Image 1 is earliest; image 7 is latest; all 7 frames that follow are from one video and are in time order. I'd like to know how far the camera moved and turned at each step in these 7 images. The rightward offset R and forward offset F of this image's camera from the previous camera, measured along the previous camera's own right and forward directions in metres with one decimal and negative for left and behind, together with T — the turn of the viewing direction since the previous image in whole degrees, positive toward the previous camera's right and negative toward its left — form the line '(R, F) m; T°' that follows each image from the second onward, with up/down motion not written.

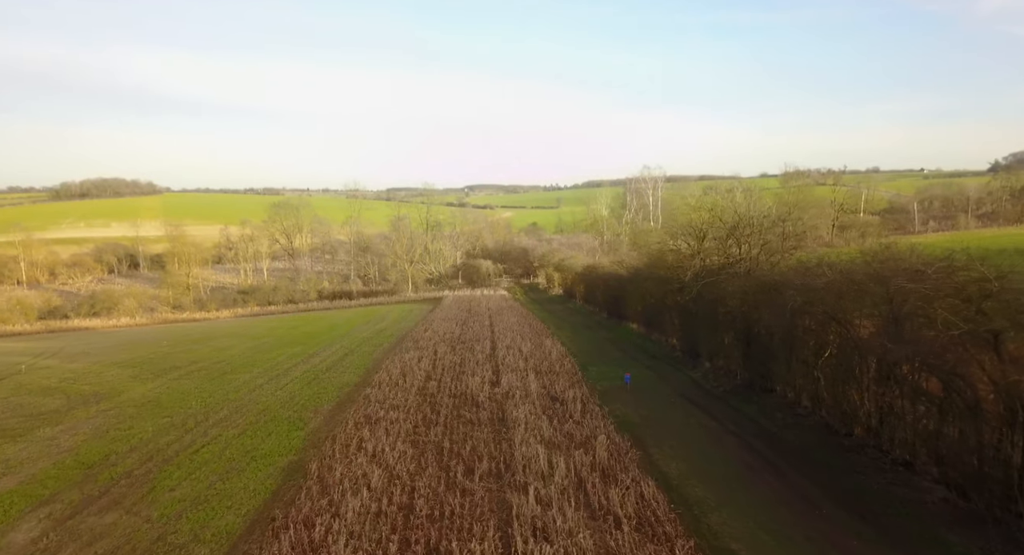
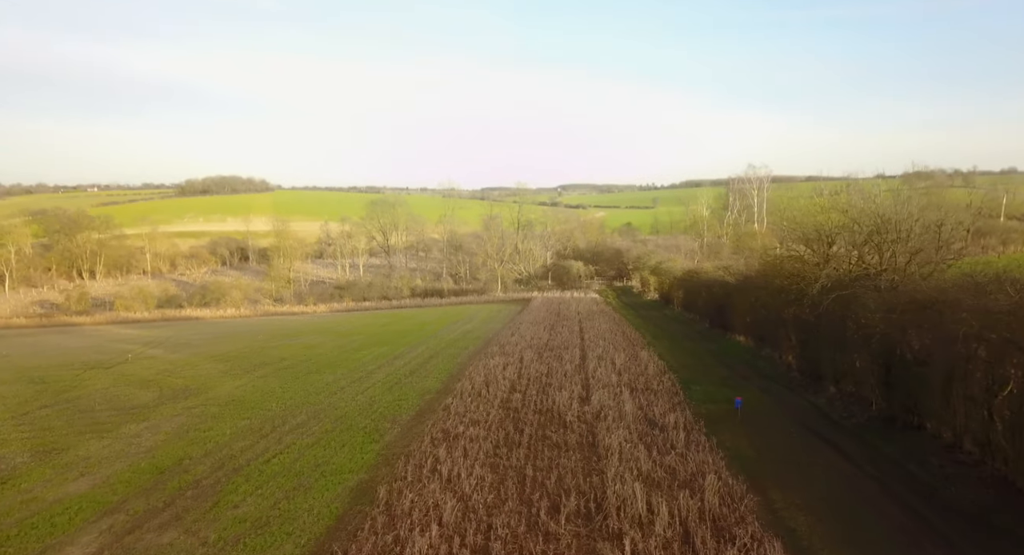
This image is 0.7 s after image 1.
(-0.1, +1.4) m; -10°
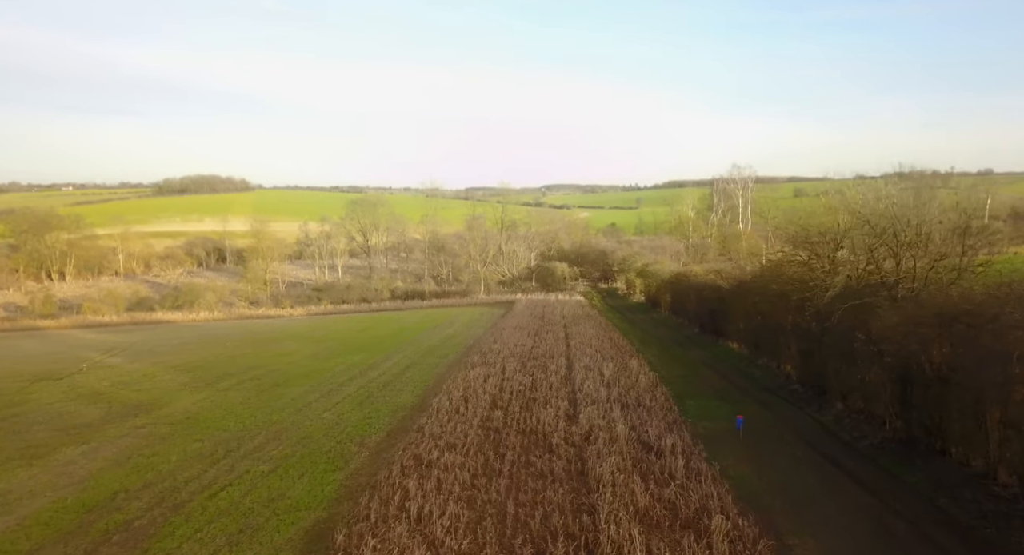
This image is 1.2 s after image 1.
(+0.1, +1.3) m; +2°
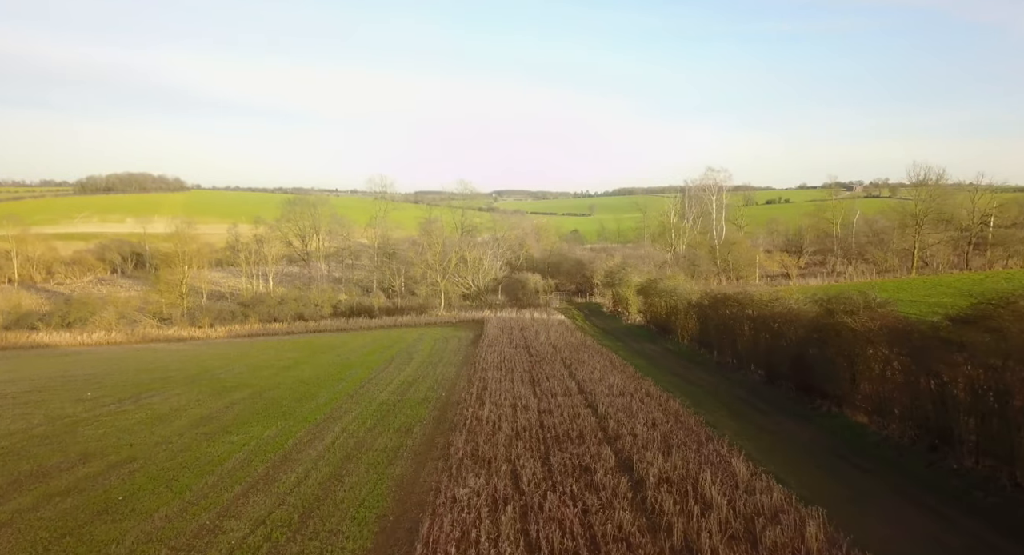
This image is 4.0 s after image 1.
(-1.4, +8.0) m; +5°
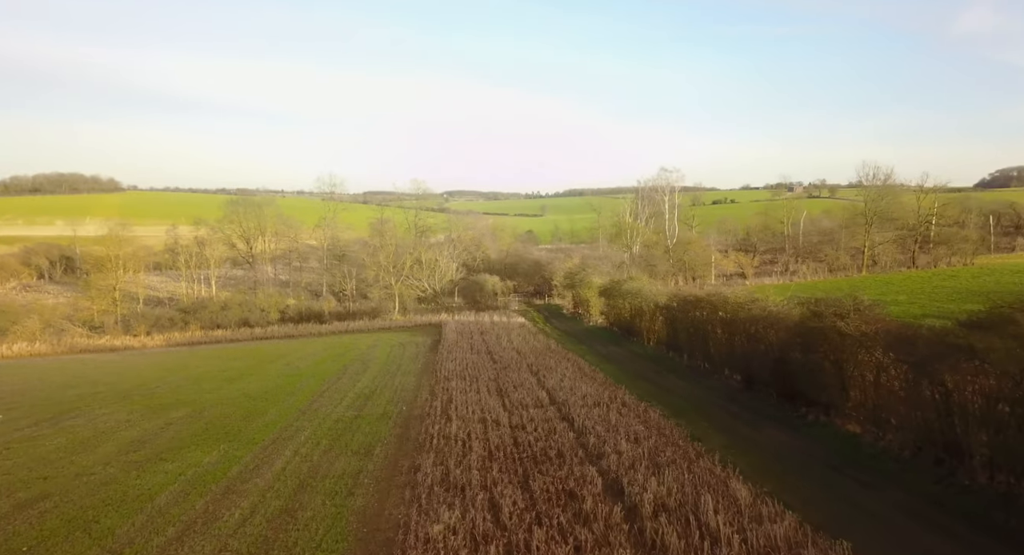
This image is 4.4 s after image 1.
(-0.4, +1.2) m; +5°
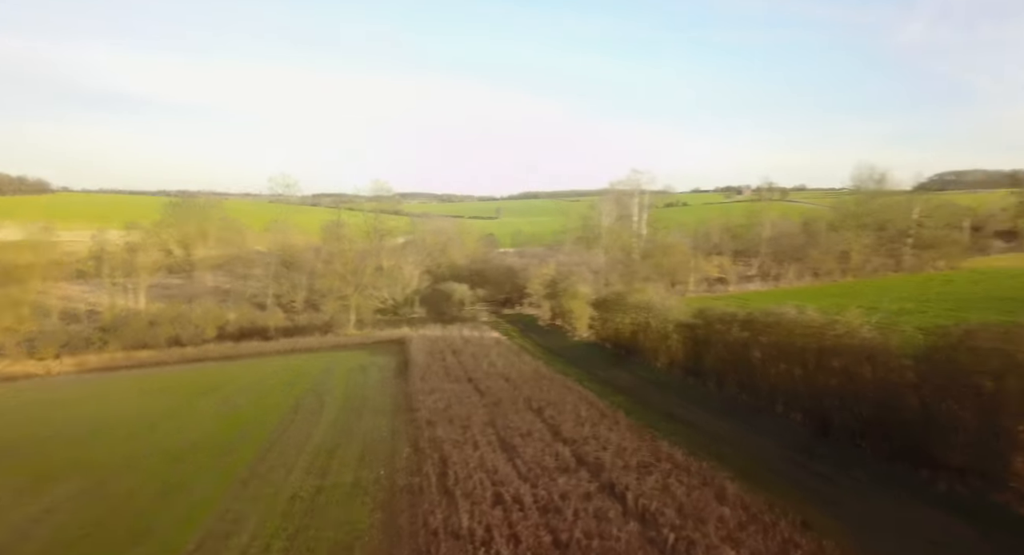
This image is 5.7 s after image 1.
(-1.5, +4.1) m; +5°
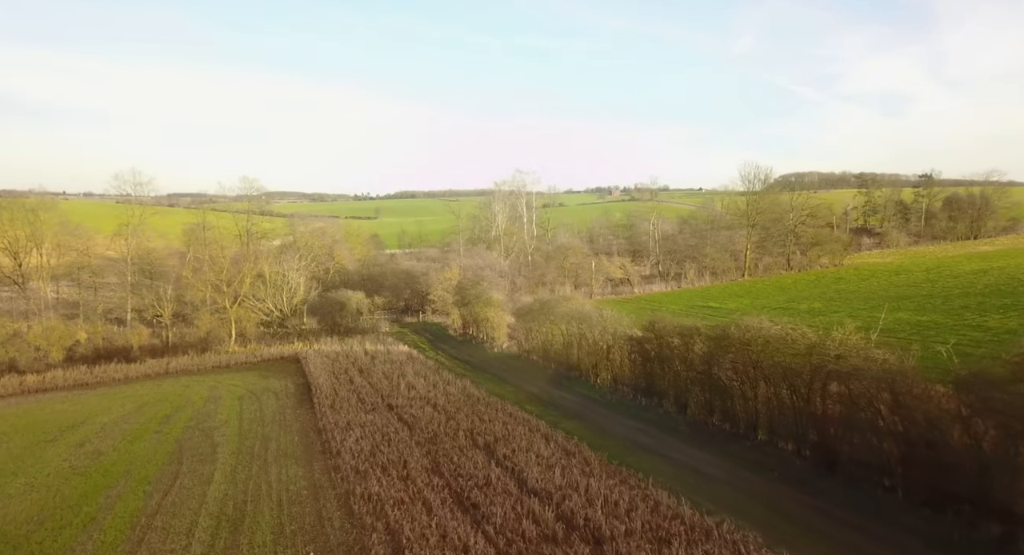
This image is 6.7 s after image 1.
(-1.6, +3.1) m; +13°
